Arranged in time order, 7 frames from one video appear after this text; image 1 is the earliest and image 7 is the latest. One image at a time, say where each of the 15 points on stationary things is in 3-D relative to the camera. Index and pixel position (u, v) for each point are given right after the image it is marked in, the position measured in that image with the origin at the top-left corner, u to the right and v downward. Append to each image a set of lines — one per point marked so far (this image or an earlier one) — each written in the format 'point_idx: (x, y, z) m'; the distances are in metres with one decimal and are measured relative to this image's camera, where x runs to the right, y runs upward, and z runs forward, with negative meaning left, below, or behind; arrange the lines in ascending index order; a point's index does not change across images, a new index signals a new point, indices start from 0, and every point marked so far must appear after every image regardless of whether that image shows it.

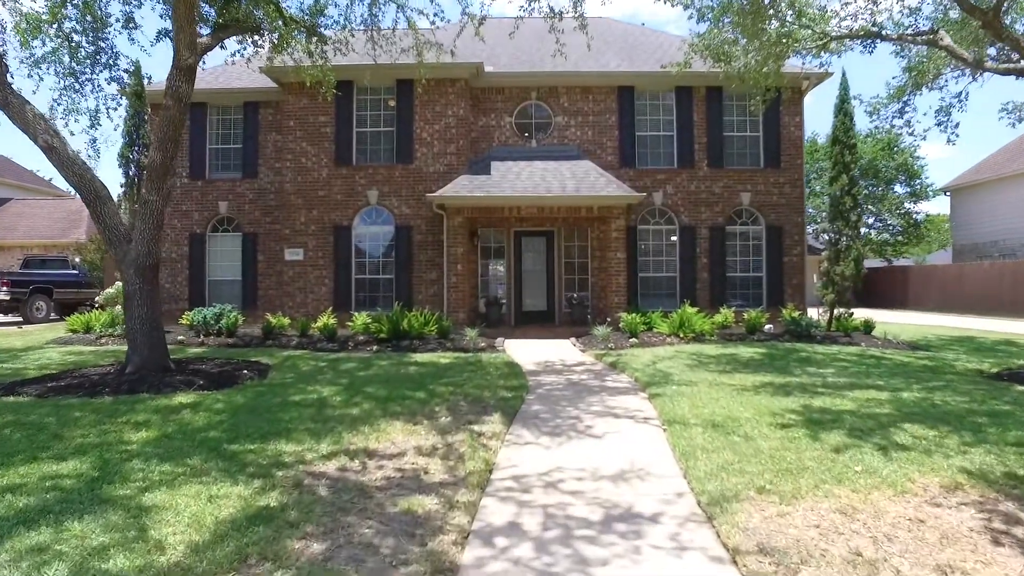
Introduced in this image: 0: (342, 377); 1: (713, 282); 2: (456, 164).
0: (-2.0, -1.1, +8.2) m
1: (+4.6, +0.1, +15.9) m
2: (-1.2, +2.7, +15.3) m
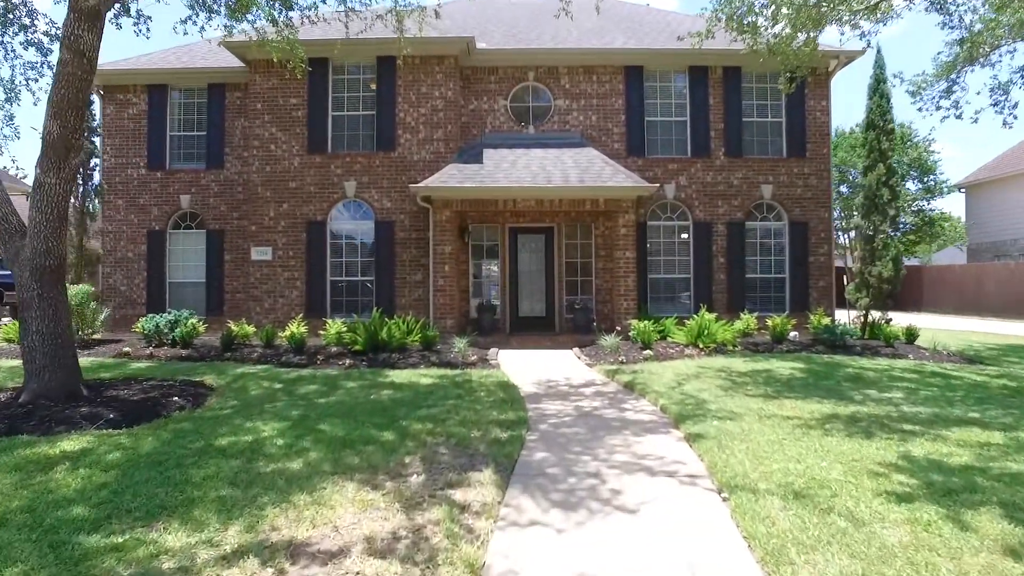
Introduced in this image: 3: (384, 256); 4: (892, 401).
0: (-2.0, -1.1, +6.6) m
1: (+4.5, +0.1, +14.3) m
2: (-1.3, +2.7, +13.6) m
3: (-2.5, +0.6, +13.6) m
4: (+3.7, -1.1, +6.8) m
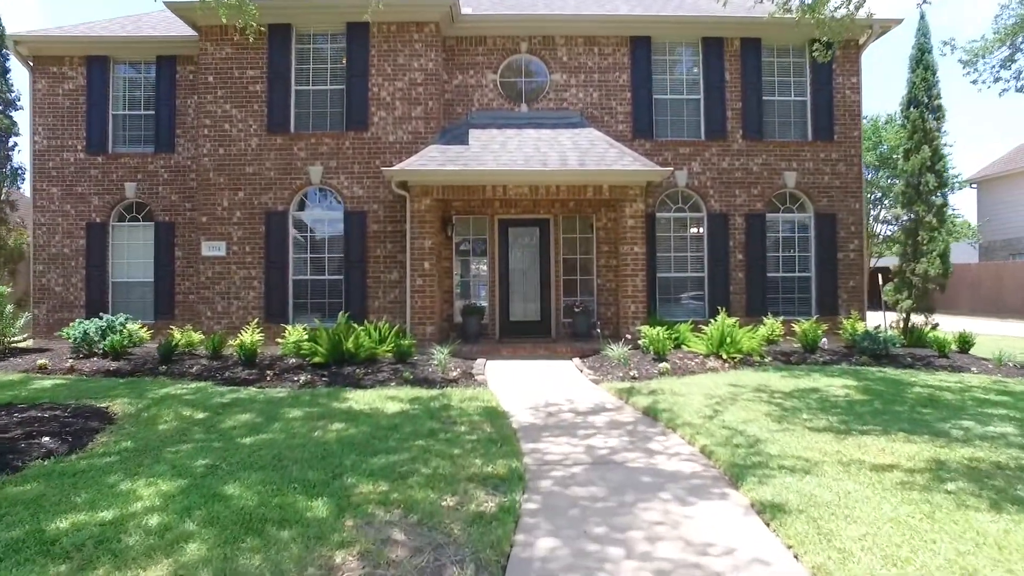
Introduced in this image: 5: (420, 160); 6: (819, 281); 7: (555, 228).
0: (-2.1, -1.1, +4.8) m
1: (+4.3, +0.1, +12.6) m
2: (-1.5, +2.7, +11.9) m
3: (-2.6, +0.6, +11.8) m
4: (+3.6, -1.1, +5.1) m
5: (-1.4, +2.0, +10.9) m
6: (+5.6, +0.1, +12.7) m
7: (+0.7, +1.0, +12.2) m
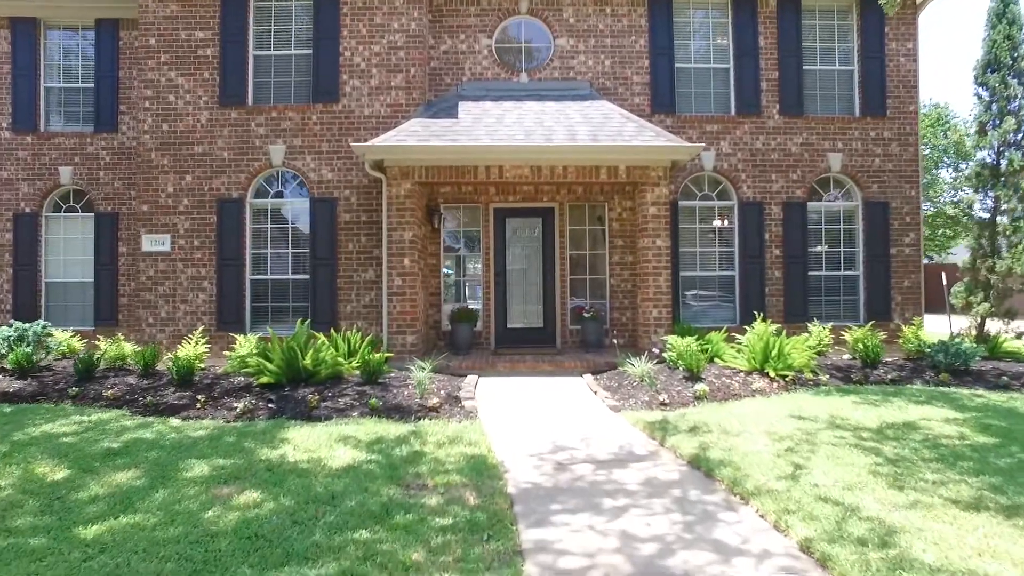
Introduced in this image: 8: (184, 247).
0: (-2.1, -1.1, +3.0) m
1: (+4.3, 0.0, +10.8) m
2: (-1.5, +2.6, +10.1) m
3: (-2.7, +0.6, +10.0) m
4: (+3.6, -1.1, +3.3) m
5: (-1.5, +2.0, +9.1) m
6: (+5.5, +0.1, +10.9) m
7: (+0.7, +1.0, +10.4) m
8: (-4.7, +0.6, +10.0) m
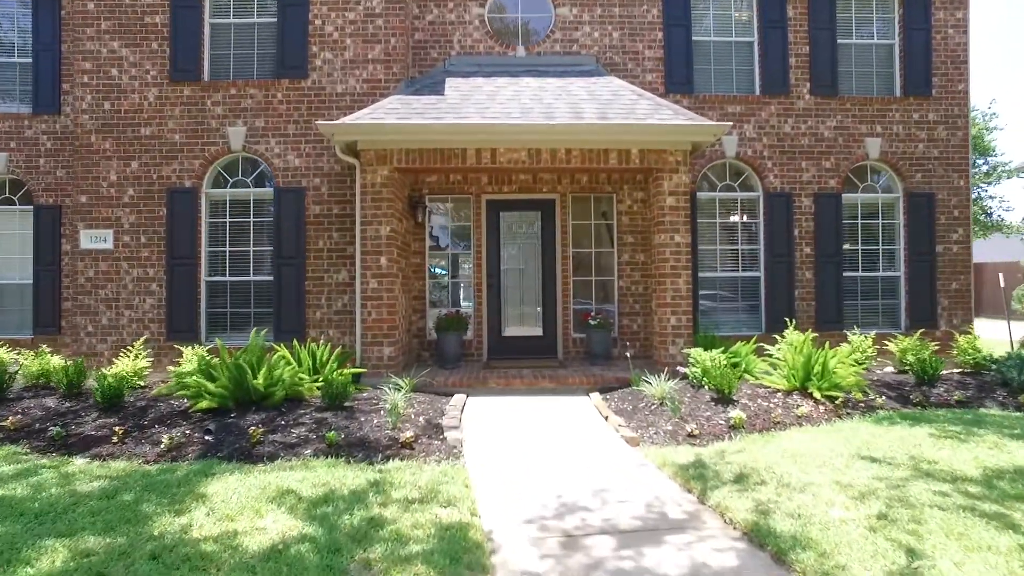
0: (-2.2, -1.2, +1.7) m
1: (+4.2, 0.0, +9.5) m
2: (-1.6, +2.6, +8.7) m
3: (-2.7, +0.6, +8.6) m
4: (+3.6, -1.2, +2.0) m
5: (-1.5, +1.9, +7.8) m
6: (+5.5, +0.1, +9.6) m
7: (+0.6, +1.0, +9.1) m
8: (-4.7, +0.5, +8.7) m
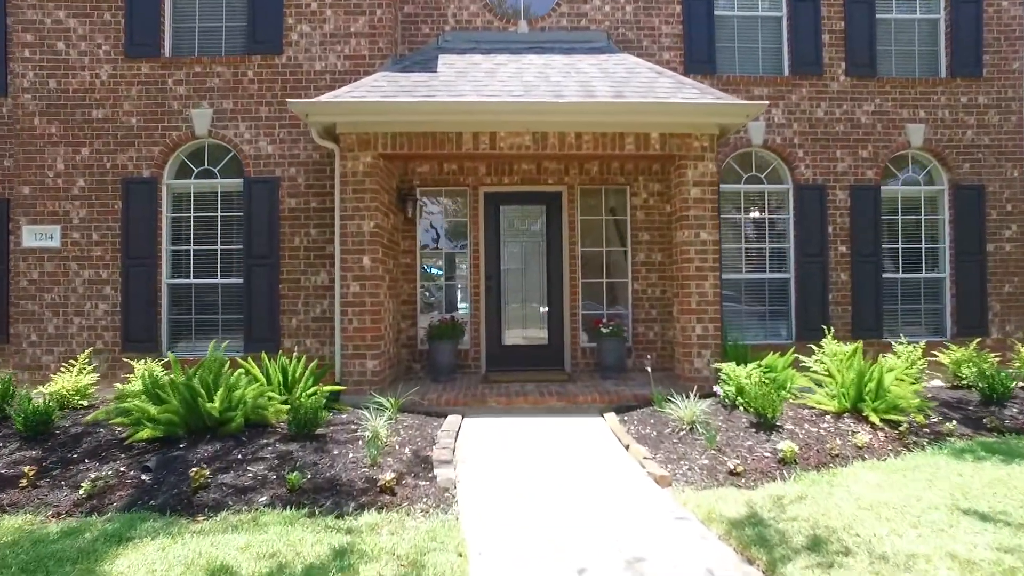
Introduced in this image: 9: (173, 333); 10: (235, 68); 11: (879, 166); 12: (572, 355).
0: (-2.1, -1.2, +0.7) m
1: (+4.2, 0.0, +8.5) m
2: (-1.6, +2.6, +7.7) m
3: (-2.7, +0.5, +7.6) m
4: (+3.6, -1.2, +1.0) m
5: (-1.5, +1.9, +6.8) m
6: (+5.5, 0.0, +8.6) m
7: (+0.7, +0.9, +8.1) m
8: (-4.7, +0.5, +7.7) m
9: (-3.8, -0.5, +7.8) m
10: (-3.0, +2.4, +7.7) m
11: (+4.5, +1.5, +8.5) m
12: (+0.7, -0.8, +8.1) m
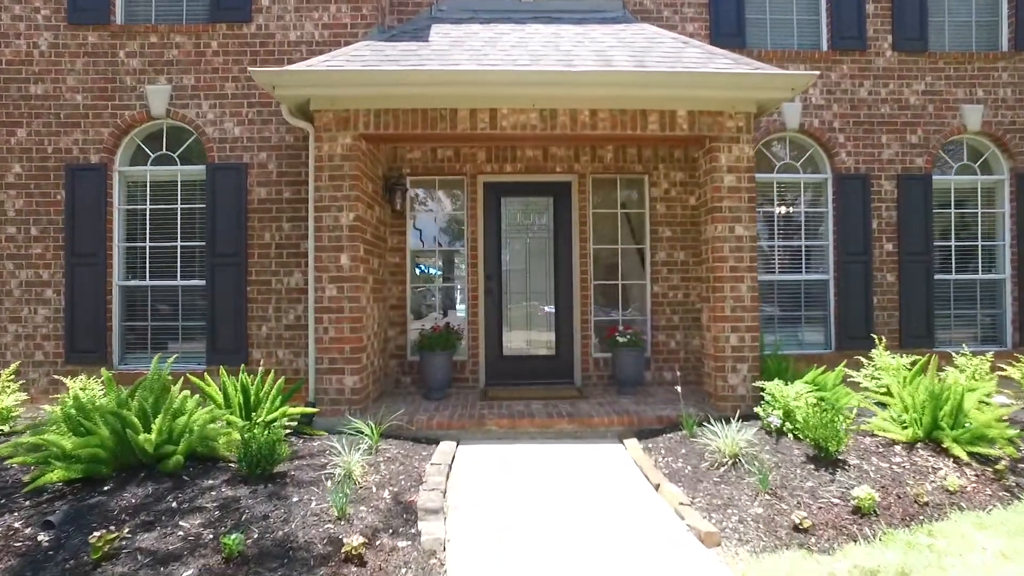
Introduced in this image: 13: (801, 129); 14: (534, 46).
0: (-2.1, -1.2, -0.3) m
1: (+4.2, -0.1, +7.5) m
2: (-1.5, +2.5, +6.7) m
3: (-2.7, +0.5, +6.6) m
4: (+3.6, -1.2, 0.0) m
5: (-1.5, +1.9, +5.8) m
6: (+5.5, 0.0, +7.6) m
7: (+0.7, +0.9, +7.1) m
8: (-4.7, +0.5, +6.7) m
9: (-3.7, -0.5, +6.8) m
10: (-3.0, +2.4, +6.7) m
11: (+4.5, +1.4, +7.5) m
12: (+0.7, -0.8, +7.1) m
13: (+3.1, +1.7, +7.5) m
14: (+0.2, +2.1, +6.2) m
